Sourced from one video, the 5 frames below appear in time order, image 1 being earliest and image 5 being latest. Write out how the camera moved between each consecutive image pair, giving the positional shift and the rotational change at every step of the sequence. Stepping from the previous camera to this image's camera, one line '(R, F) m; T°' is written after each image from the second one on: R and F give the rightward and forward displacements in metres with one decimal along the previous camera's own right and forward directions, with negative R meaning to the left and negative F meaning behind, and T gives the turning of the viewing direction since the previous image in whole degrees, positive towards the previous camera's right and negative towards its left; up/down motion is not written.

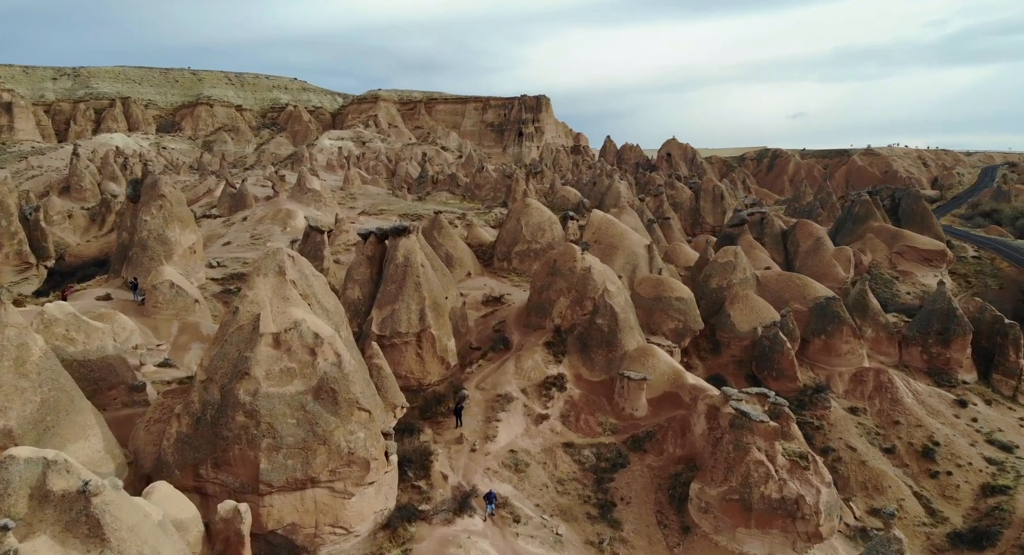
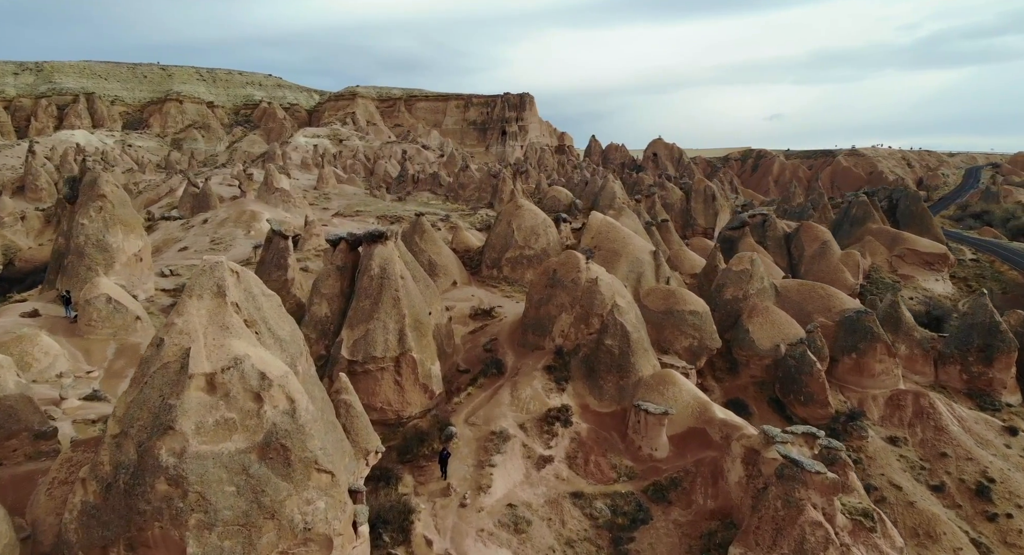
(-0.2, +1.7) m; +2°
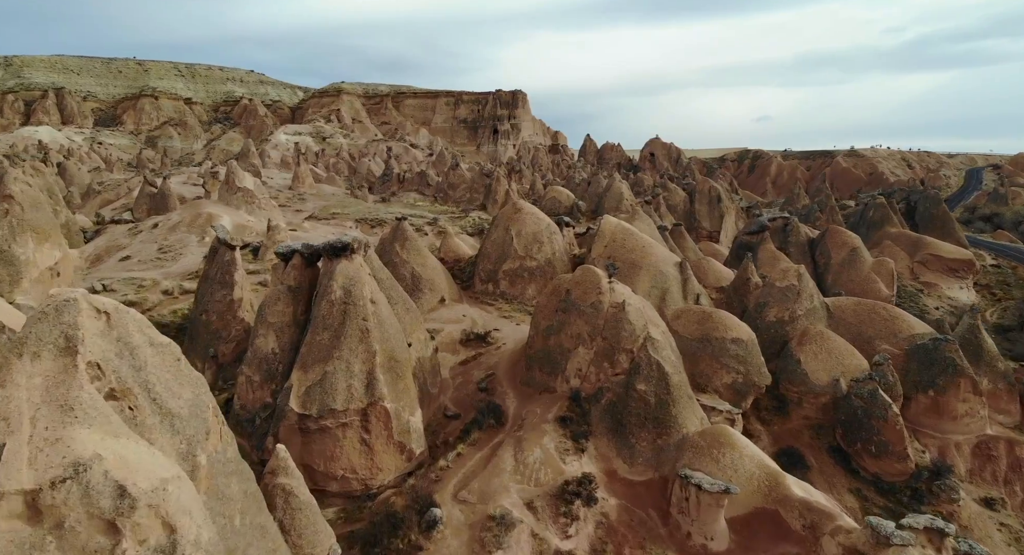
(-0.2, +2.4) m; +1°
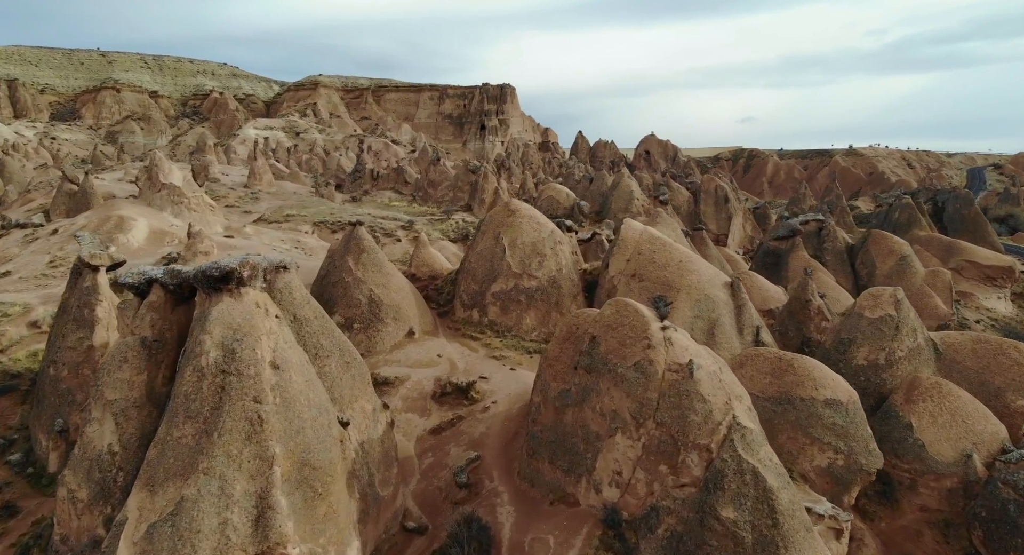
(-0.1, +3.2) m; +1°
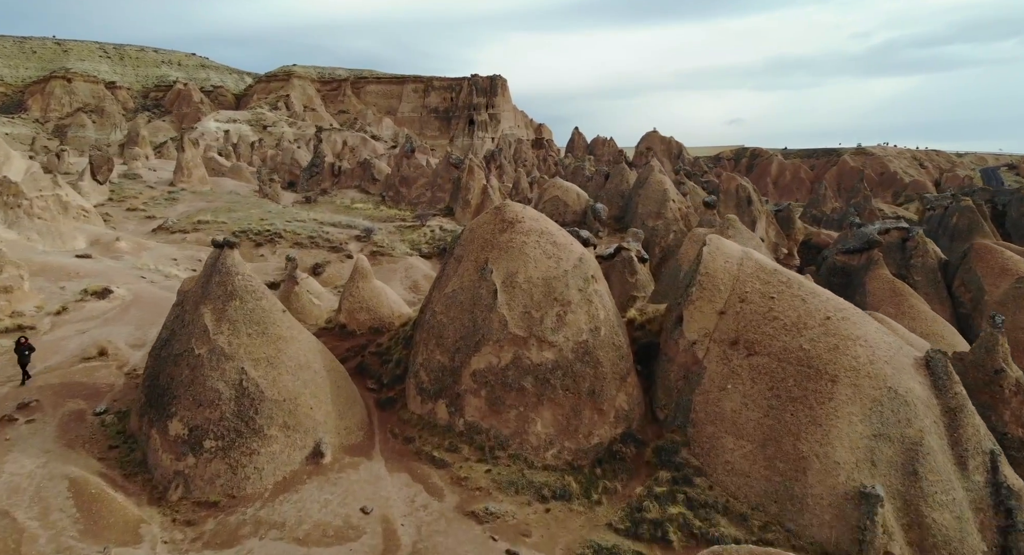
(-0.1, +4.4) m; +1°
